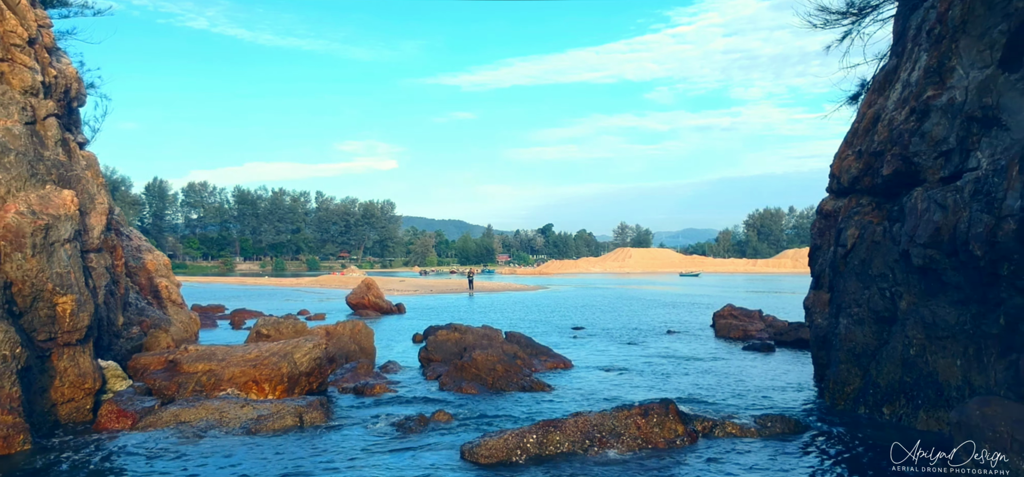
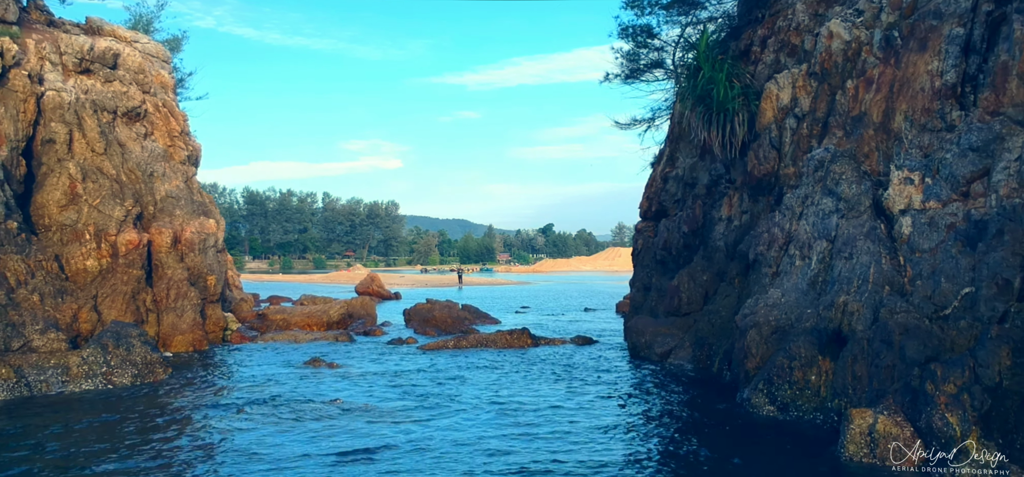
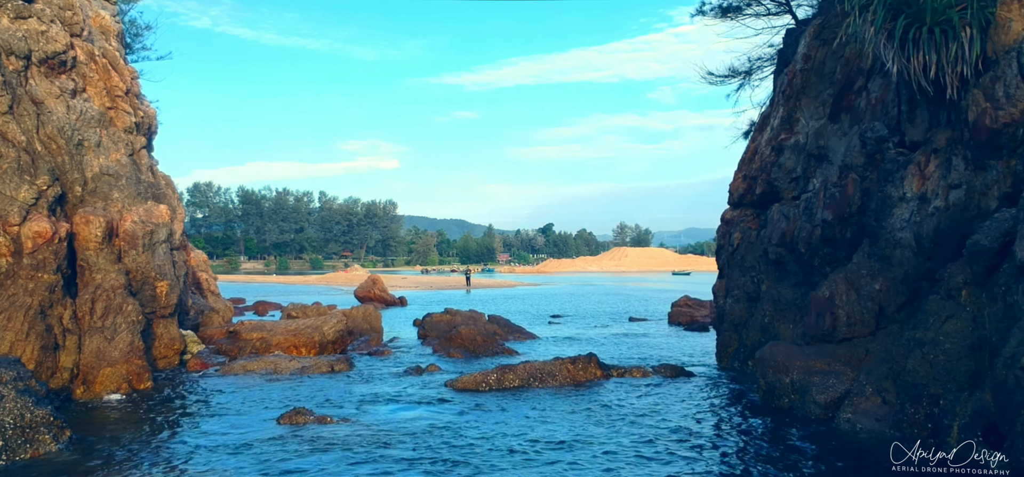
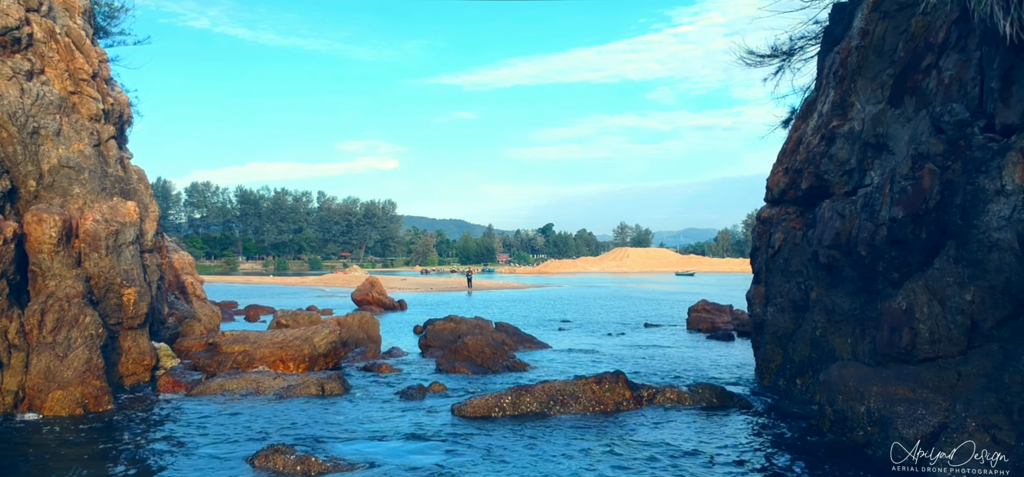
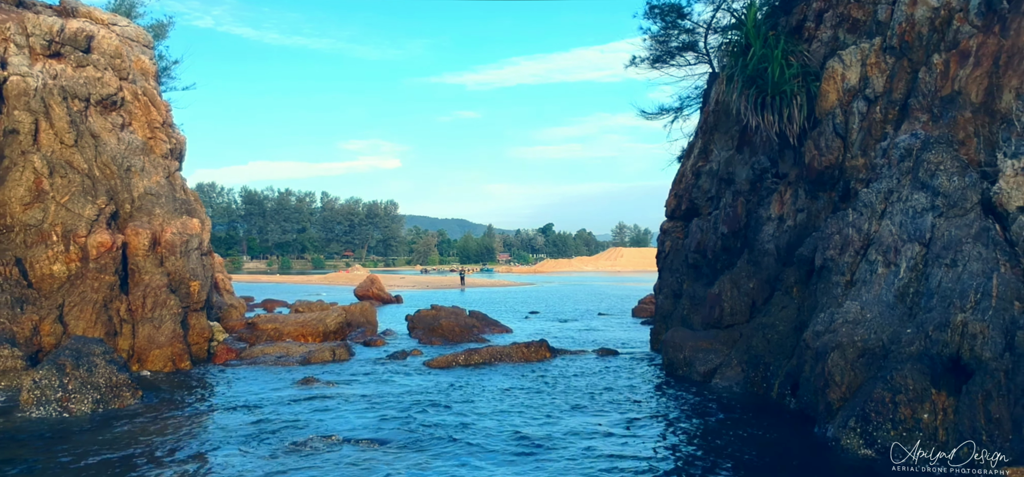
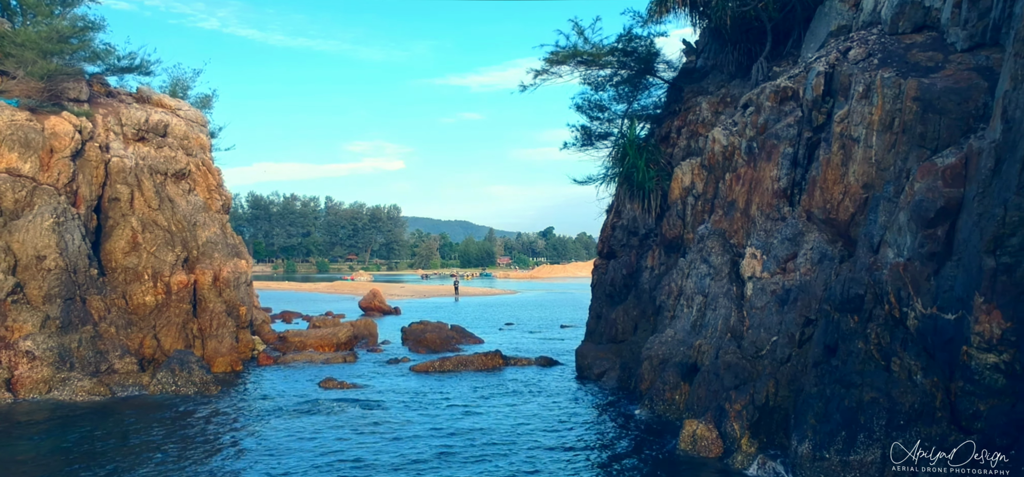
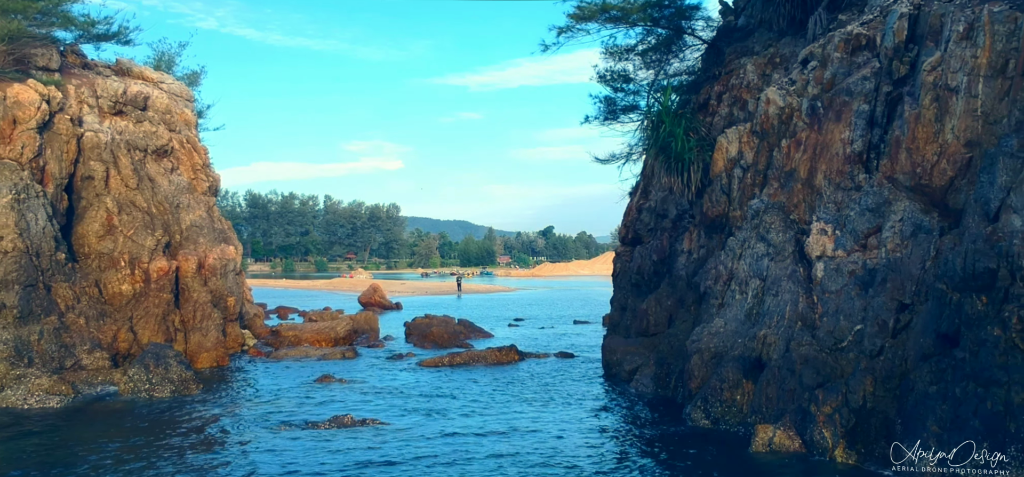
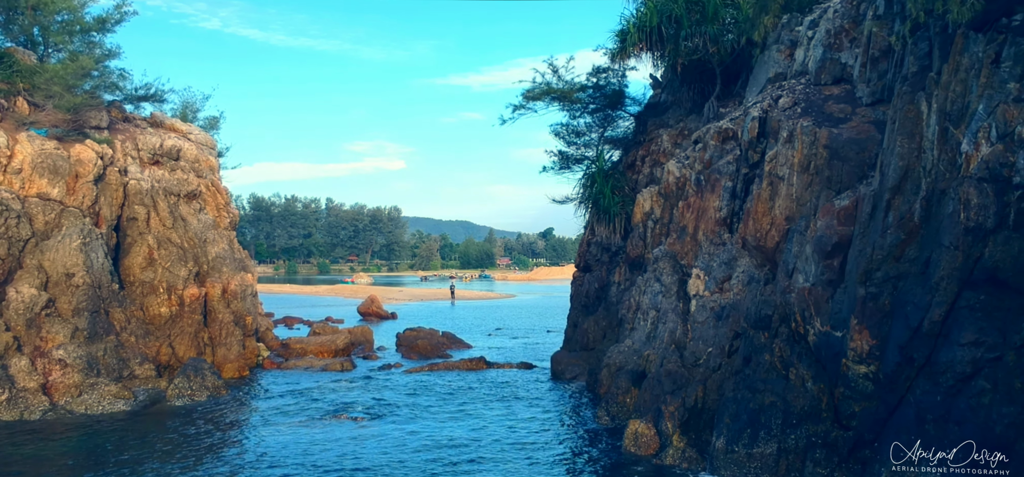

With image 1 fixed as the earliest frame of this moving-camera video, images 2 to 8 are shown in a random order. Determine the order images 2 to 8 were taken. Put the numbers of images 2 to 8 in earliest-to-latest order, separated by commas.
4, 3, 5, 2, 7, 6, 8
